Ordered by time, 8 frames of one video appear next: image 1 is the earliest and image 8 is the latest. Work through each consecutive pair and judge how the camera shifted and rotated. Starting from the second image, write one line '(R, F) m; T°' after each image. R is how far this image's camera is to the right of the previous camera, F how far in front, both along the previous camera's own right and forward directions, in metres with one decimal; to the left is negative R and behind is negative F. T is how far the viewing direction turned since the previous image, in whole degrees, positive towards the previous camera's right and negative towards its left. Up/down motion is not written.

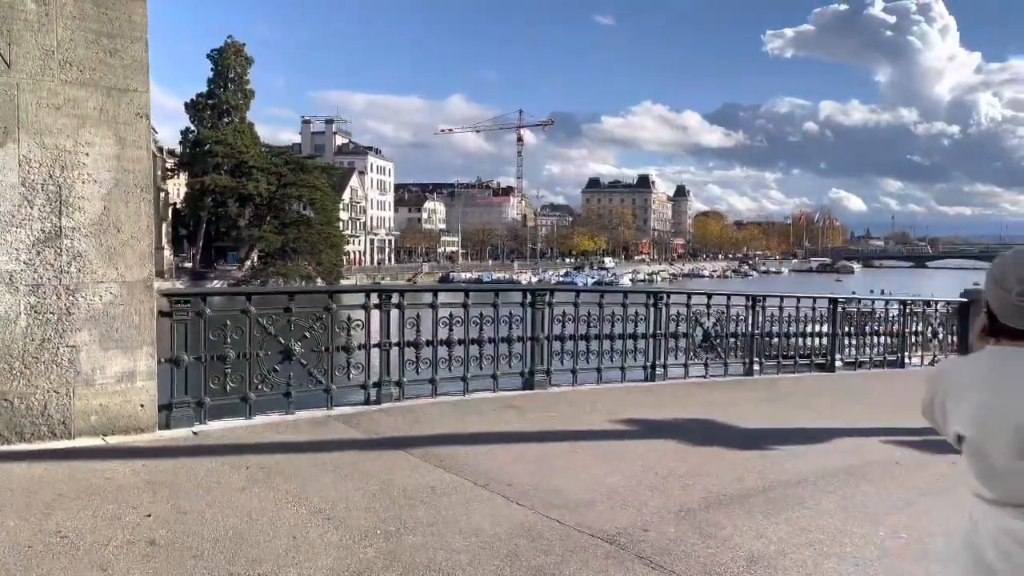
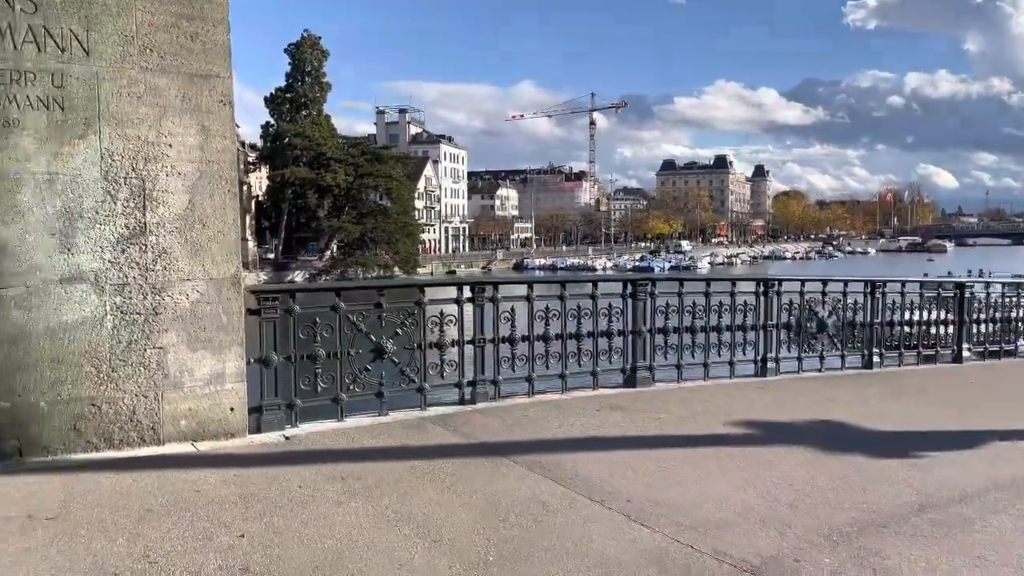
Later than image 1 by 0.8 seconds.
(-0.2, +0.5) m; -5°
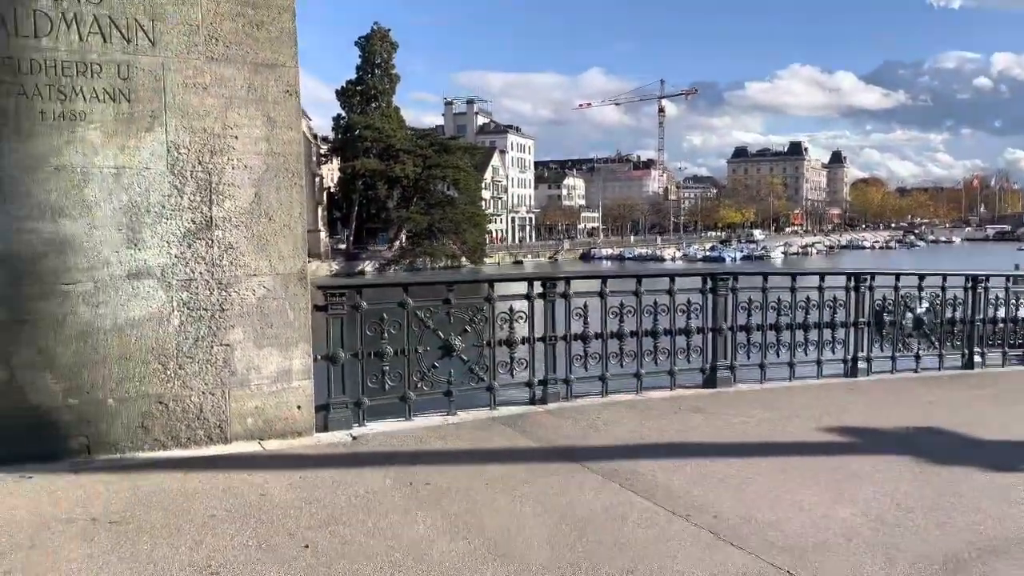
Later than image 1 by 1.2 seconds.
(-0.1, +0.3) m; -5°
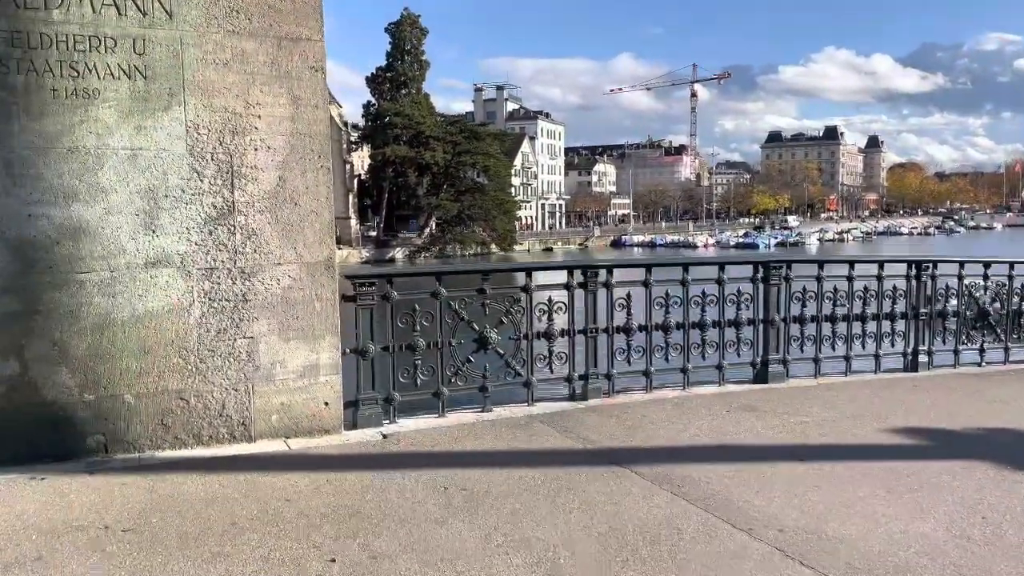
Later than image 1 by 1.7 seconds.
(-0.1, +0.4) m; -2°
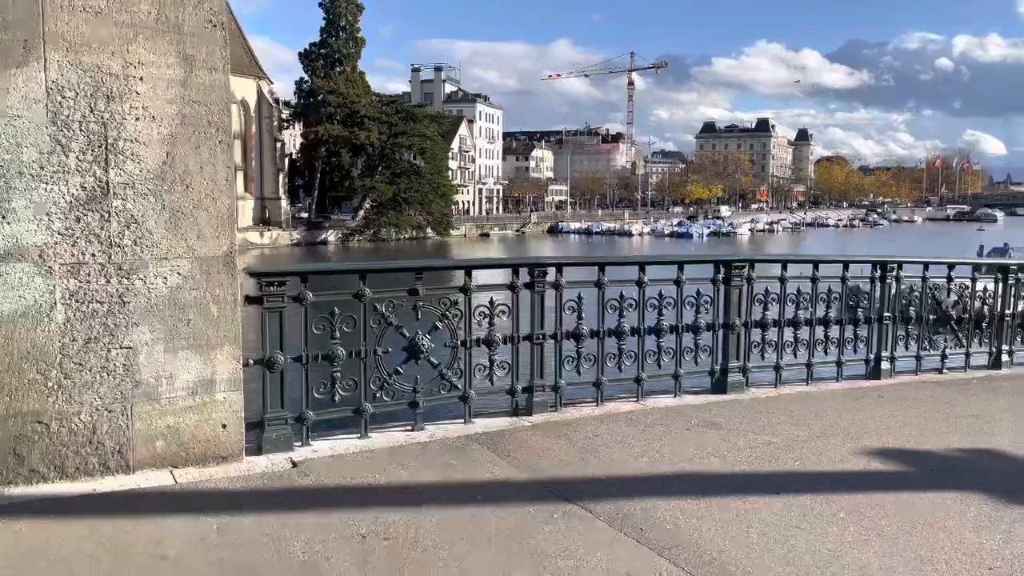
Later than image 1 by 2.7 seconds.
(0.0, +0.7) m; +5°
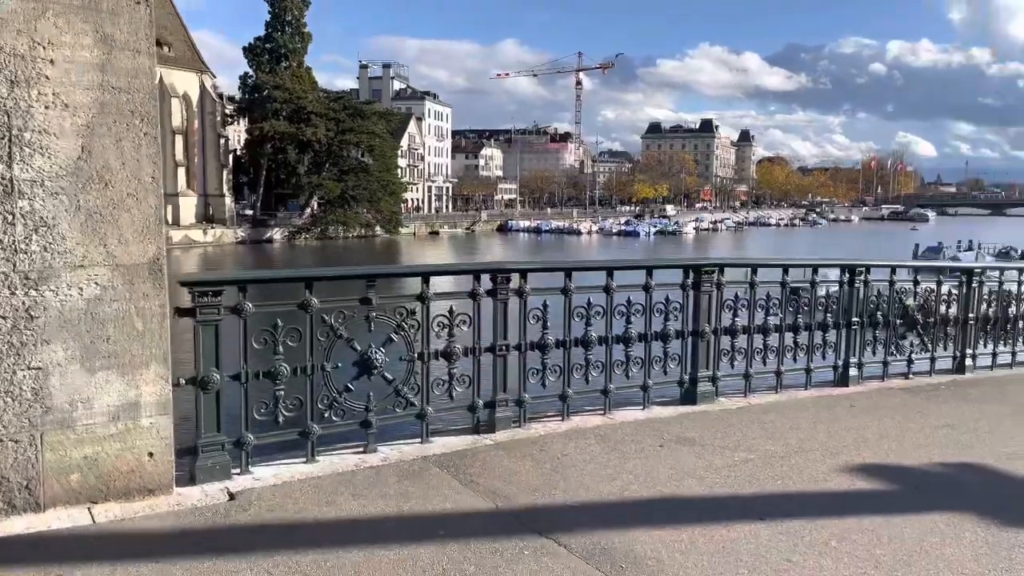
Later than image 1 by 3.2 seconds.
(-0.1, +0.4) m; +4°
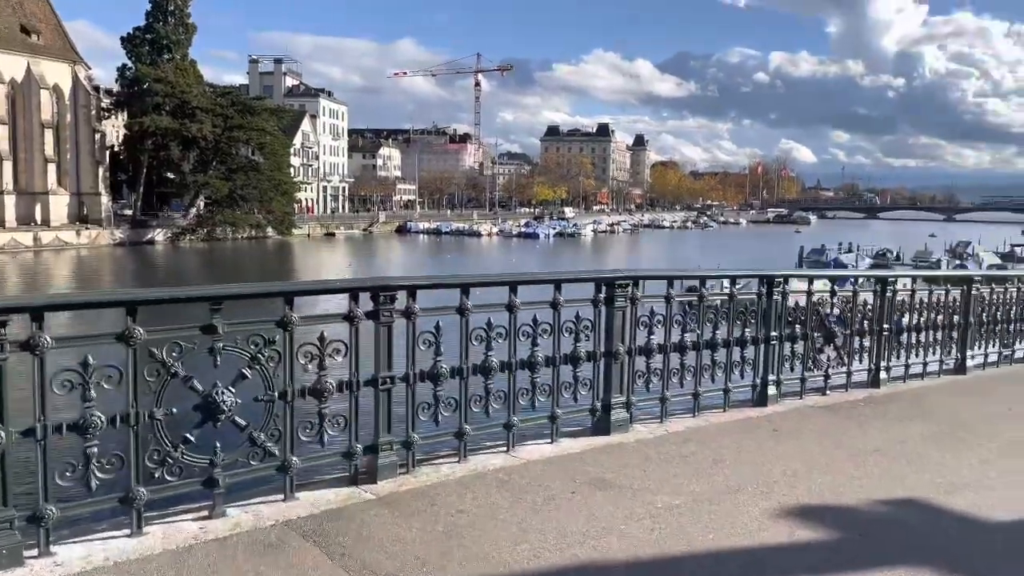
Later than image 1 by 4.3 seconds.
(+0.1, +0.8) m; +7°
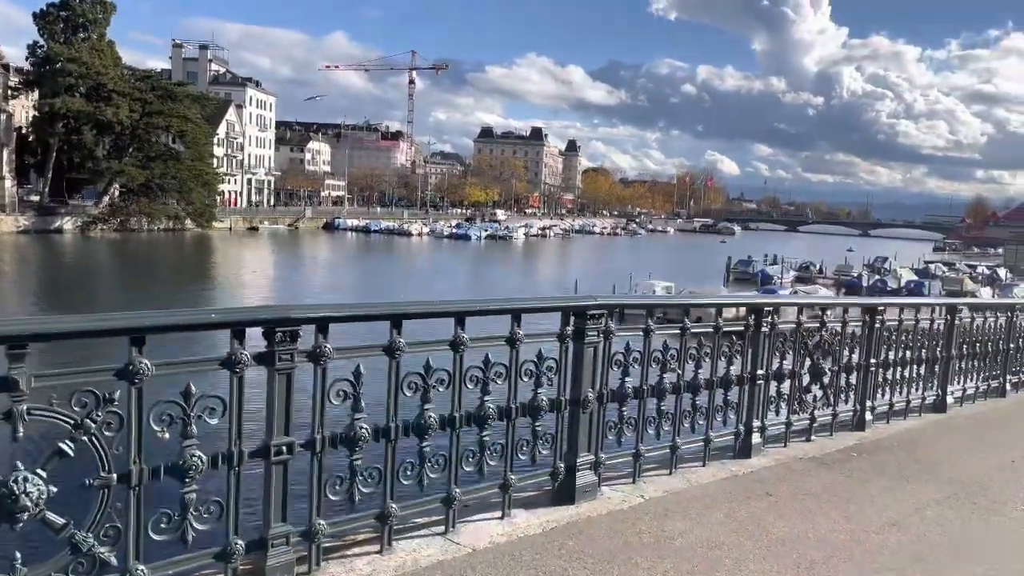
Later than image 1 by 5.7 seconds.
(-0.1, +1.1) m; +5°
